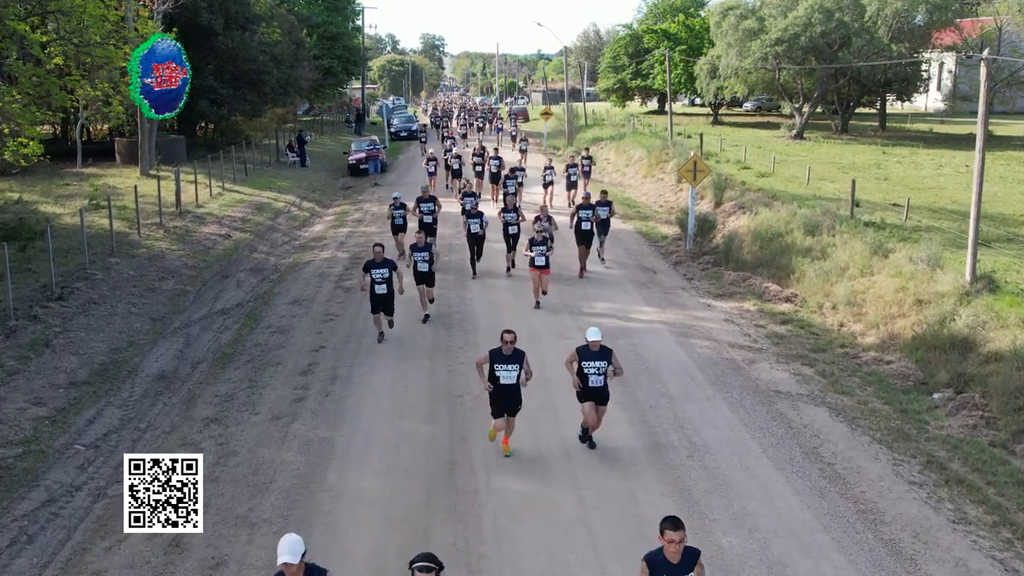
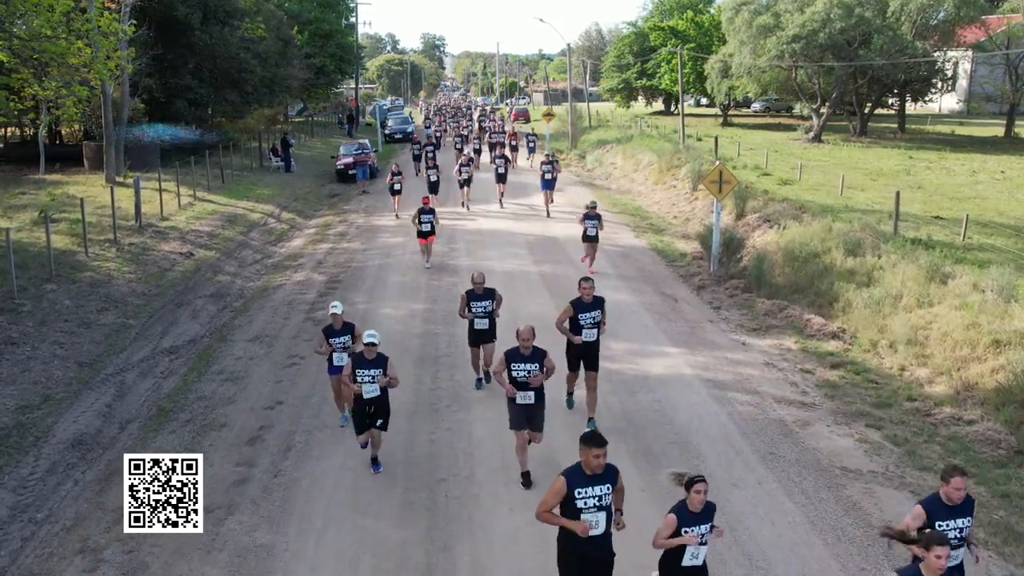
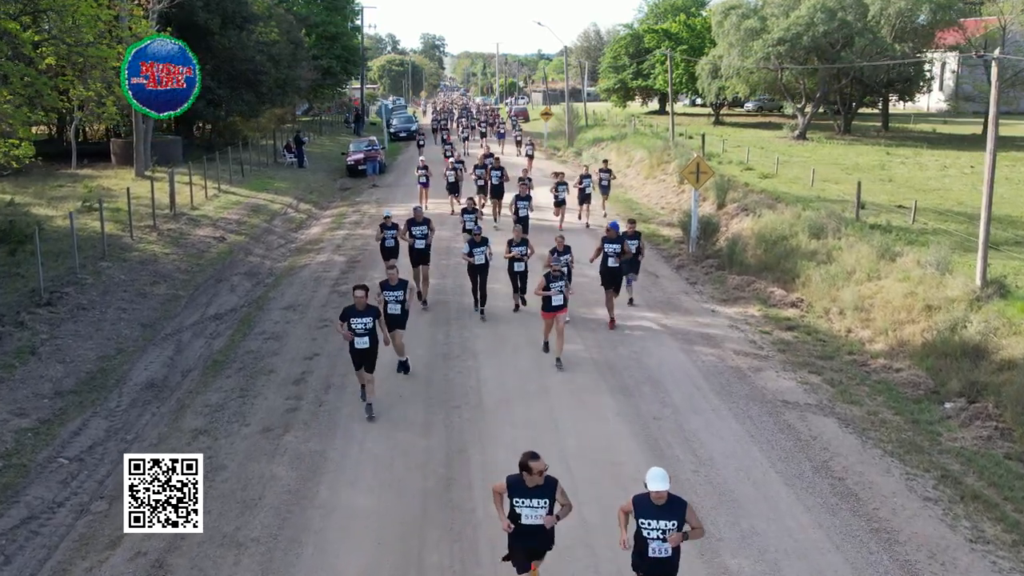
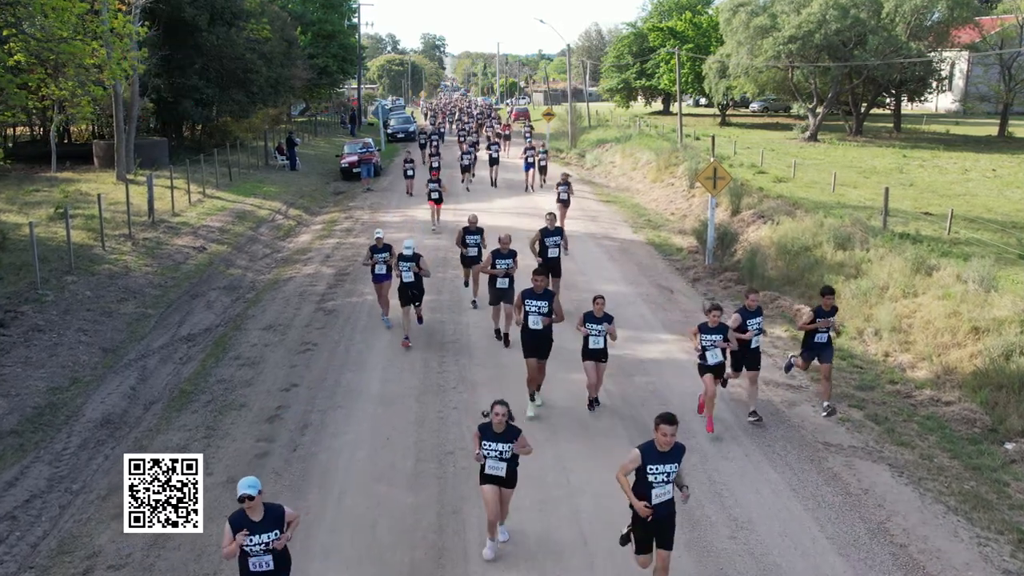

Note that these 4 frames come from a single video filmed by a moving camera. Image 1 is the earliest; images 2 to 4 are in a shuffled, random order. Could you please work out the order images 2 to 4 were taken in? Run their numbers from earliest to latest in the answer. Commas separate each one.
3, 4, 2
